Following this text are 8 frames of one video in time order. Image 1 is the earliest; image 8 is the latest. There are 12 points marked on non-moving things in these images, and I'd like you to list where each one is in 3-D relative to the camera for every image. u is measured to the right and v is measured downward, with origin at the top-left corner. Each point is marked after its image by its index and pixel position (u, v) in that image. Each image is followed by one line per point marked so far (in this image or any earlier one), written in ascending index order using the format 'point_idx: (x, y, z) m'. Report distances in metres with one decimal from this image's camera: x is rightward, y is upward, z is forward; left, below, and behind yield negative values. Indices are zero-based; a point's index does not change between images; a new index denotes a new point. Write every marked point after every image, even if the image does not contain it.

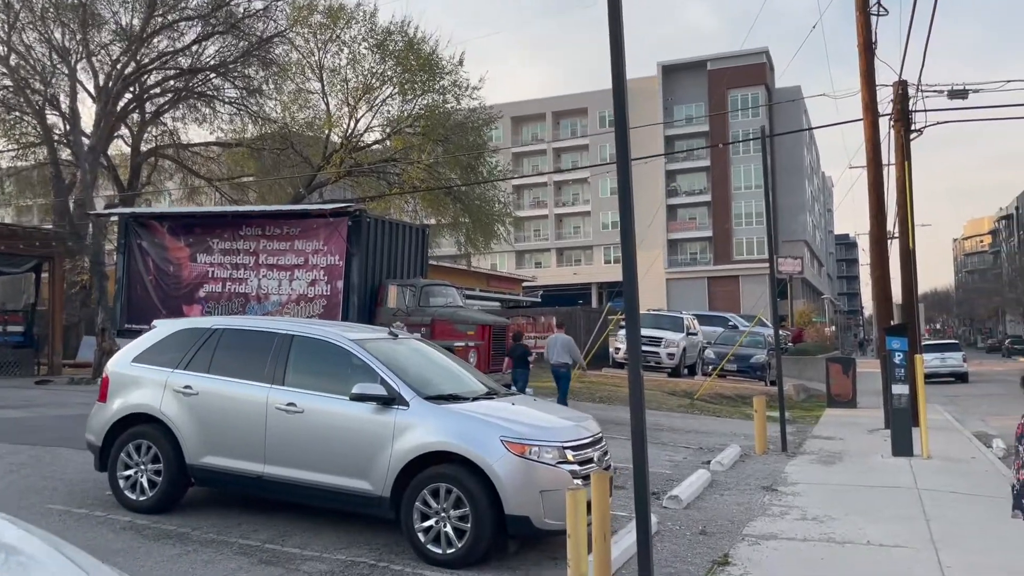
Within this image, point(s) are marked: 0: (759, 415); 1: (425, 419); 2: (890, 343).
0: (+3.8, -1.9, +12.8) m
1: (-0.7, -1.0, +6.5) m
2: (+5.7, -0.8, +12.5) m
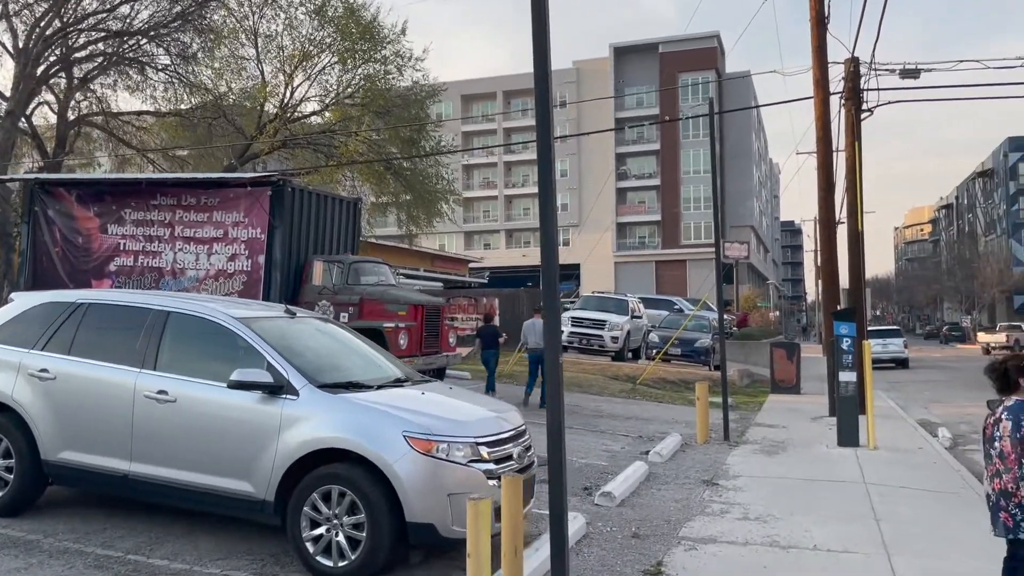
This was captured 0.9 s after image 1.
0: (+2.8, -1.6, +12.1) m
1: (-1.3, -0.8, +5.6) m
2: (+4.7, -0.6, +11.9) m
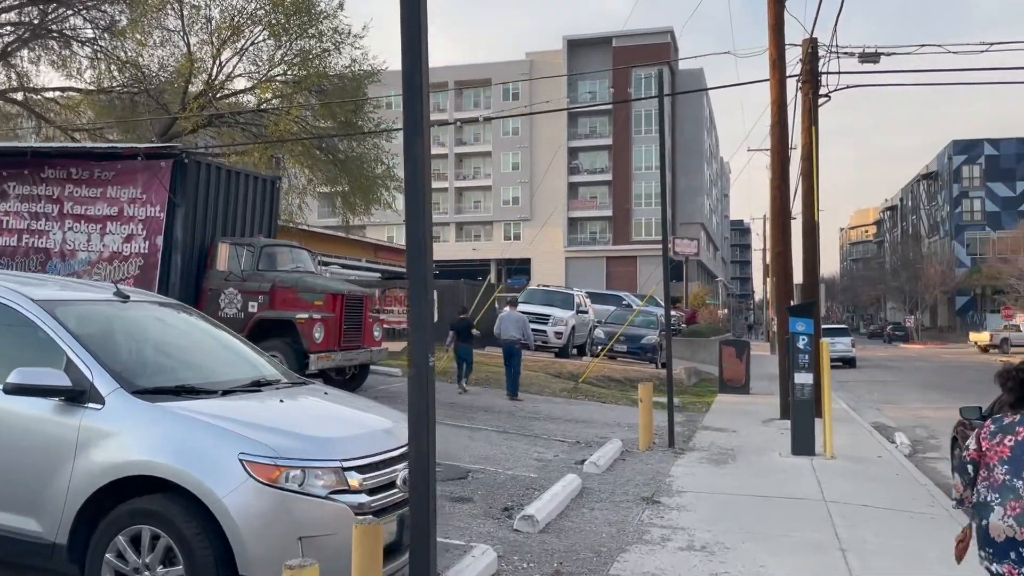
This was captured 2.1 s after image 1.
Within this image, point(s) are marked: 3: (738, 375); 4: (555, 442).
0: (+1.8, -1.5, +11.0) m
1: (-1.9, -0.7, +4.2) m
2: (+3.7, -0.5, +10.9) m
3: (+5.4, -2.1, +19.9) m
4: (+0.6, -2.1, +11.1) m
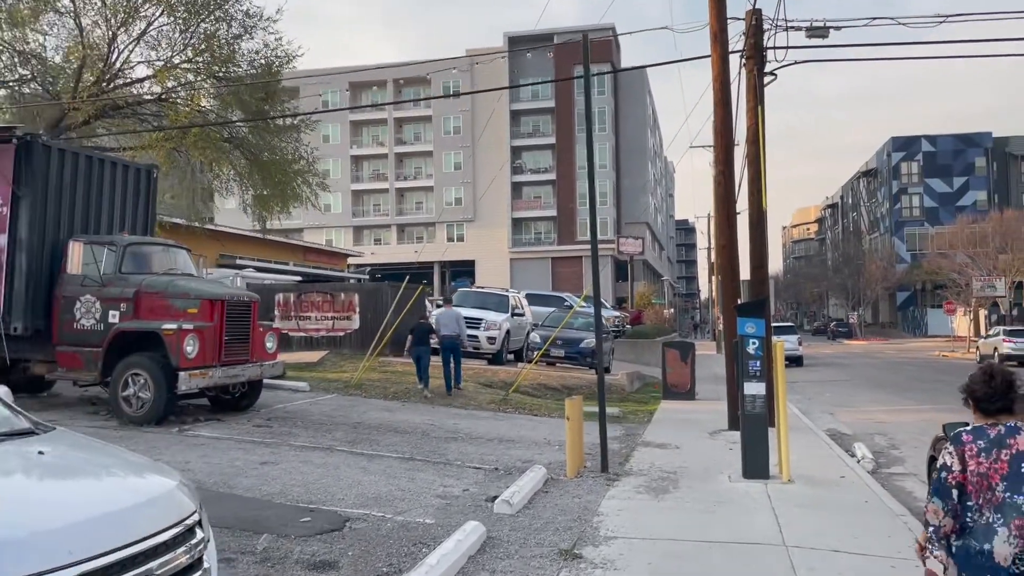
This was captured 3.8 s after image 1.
0: (+0.7, -1.5, +9.4) m
1: (-2.6, -0.7, +2.3) m
2: (+2.6, -0.4, +9.4) m
3: (+3.8, -2.0, +18.5) m
4: (-0.5, -2.1, +9.4) m
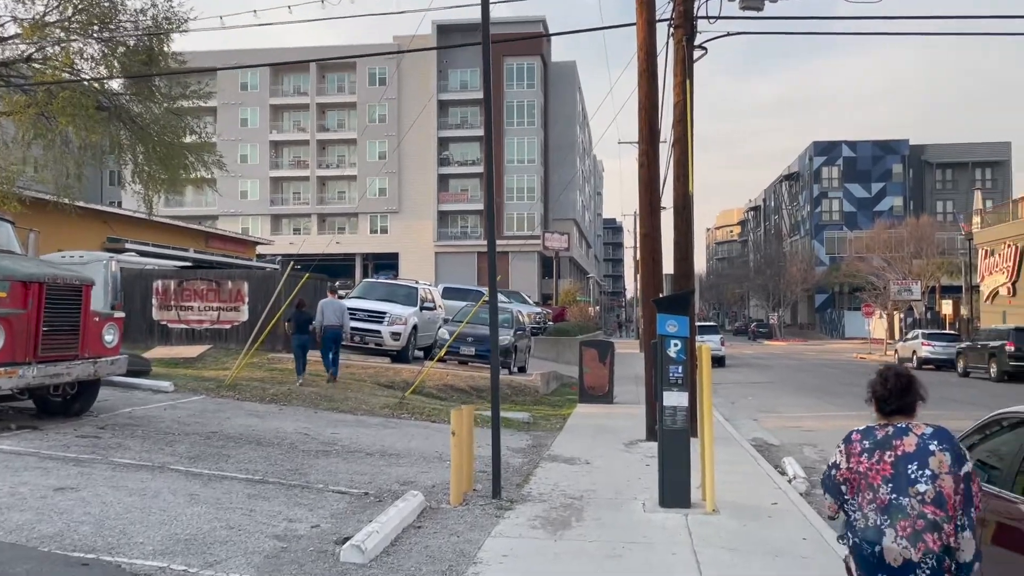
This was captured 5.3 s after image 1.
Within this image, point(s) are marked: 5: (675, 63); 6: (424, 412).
0: (-0.5, -1.4, +7.7) m
1: (-3.1, -0.5, +0.4) m
2: (+1.4, -0.3, +7.9) m
3: (+1.8, -1.9, +17.1) m
4: (-1.7, -1.9, +7.7) m
5: (+2.5, +3.5, +13.0) m
6: (-1.5, -2.0, +13.6) m
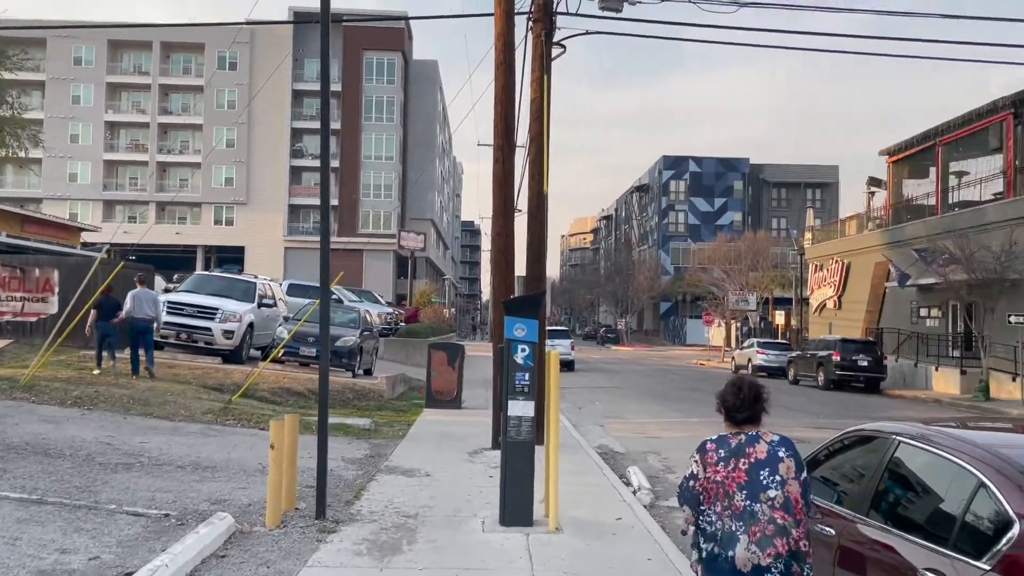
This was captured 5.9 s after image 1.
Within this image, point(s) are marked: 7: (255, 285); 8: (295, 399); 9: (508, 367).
0: (-1.9, -1.3, +6.8) m
1: (-3.2, -0.4, -0.8) m
2: (0.0, -0.4, +7.4) m
3: (-1.3, -1.9, +16.4) m
4: (-3.1, -1.8, +6.6) m
5: (+0.3, +3.5, +12.6) m
6: (-3.9, -2.0, +12.4) m
7: (-5.9, +0.1, +19.0) m
8: (-4.0, -2.0, +15.3) m
9: (0.0, -0.7, +7.4) m
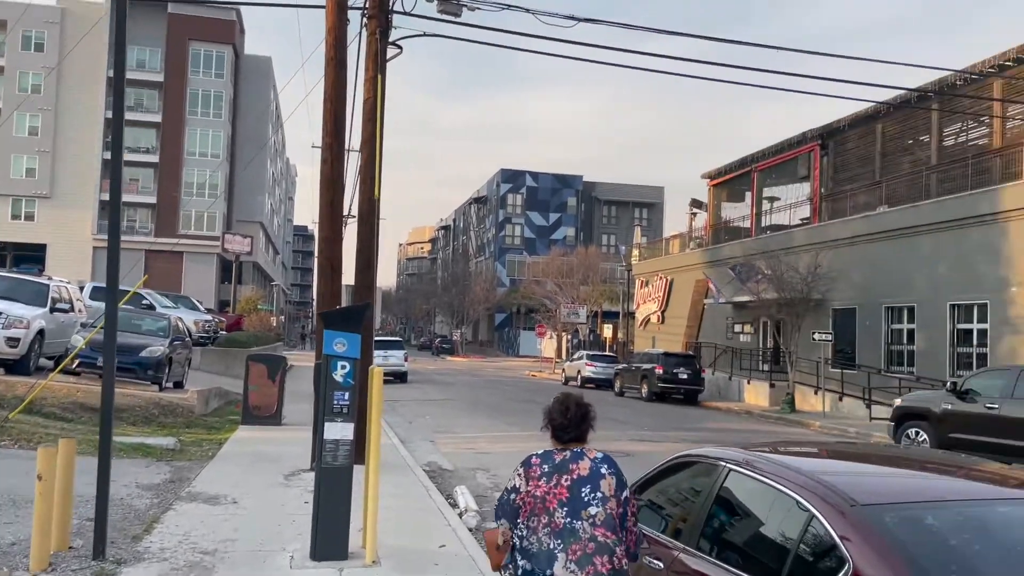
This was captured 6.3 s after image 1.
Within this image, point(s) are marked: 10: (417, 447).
0: (-3.3, -1.4, +5.9) m
1: (-3.1, -0.4, -1.8) m
2: (-1.5, -0.4, +6.8) m
3: (-4.5, -2.1, +15.4) m
4: (-4.4, -1.8, +5.4) m
5: (-2.1, +3.3, +12.0) m
6: (-6.3, -2.0, +11.0) m
7: (-9.5, +0.1, +17.0) m
8: (-7.0, -2.1, +13.8) m
9: (-1.5, -0.8, +6.8) m
10: (-1.6, -2.7, +14.4) m
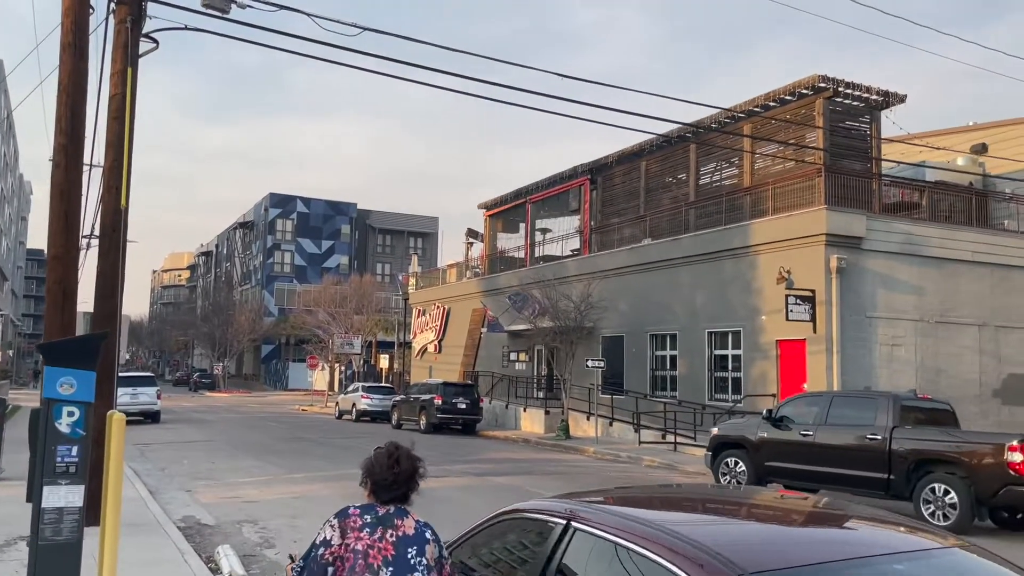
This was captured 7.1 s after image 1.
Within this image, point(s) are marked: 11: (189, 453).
0: (-4.5, -1.5, +4.0) m
1: (-2.2, -0.2, -3.3) m
2: (-3.0, -0.6, +5.4) m
3: (-8.2, -2.5, +12.9) m
4: (-5.4, -1.9, +3.3) m
5: (-5.0, +3.0, +10.5) m
6: (-8.8, -2.3, +8.1) m
7: (-13.5, -0.4, +13.2) m
8: (-10.2, -2.5, +10.6) m
9: (-3.0, -0.9, +5.4) m
10: (-5.2, -3.2, +12.6) m
11: (-7.5, -3.8, +19.5) m
